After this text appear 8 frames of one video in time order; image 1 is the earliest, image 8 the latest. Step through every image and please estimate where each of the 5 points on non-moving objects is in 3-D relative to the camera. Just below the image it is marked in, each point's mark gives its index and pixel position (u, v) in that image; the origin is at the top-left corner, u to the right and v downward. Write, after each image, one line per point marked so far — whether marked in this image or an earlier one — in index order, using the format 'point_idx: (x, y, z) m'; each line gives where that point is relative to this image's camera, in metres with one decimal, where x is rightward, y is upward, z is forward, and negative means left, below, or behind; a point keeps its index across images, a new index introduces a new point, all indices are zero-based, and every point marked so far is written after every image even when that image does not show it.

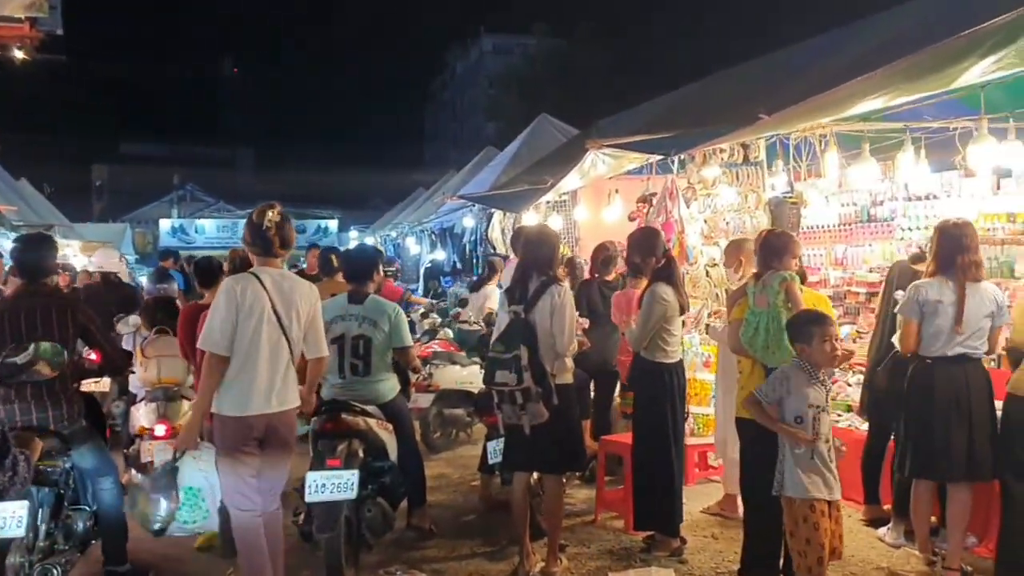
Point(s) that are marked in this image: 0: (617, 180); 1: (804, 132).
0: (+1.0, +1.0, +10.6) m
1: (+2.1, +1.1, +7.8) m
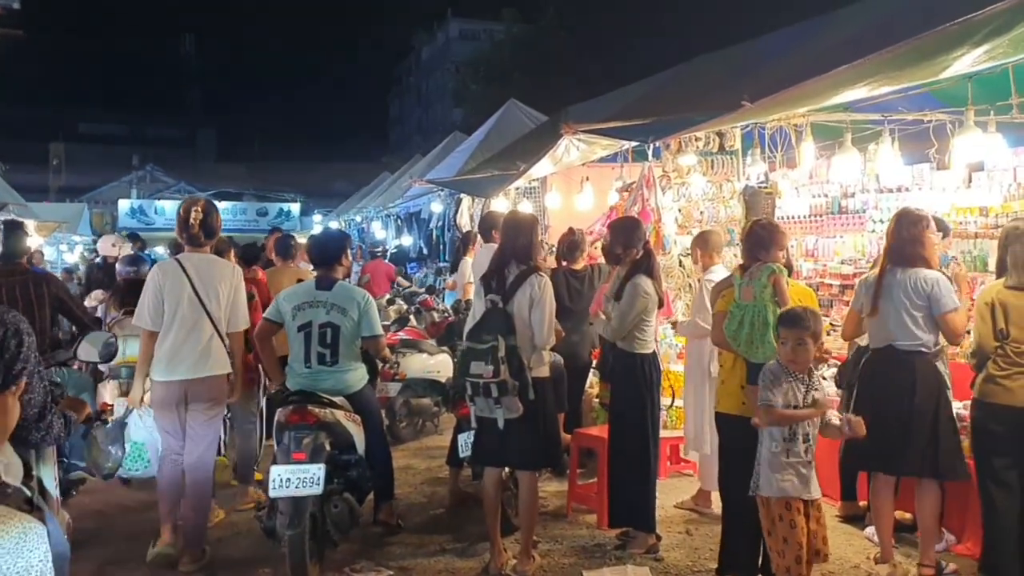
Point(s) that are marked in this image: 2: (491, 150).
0: (+0.7, +1.1, +10.4) m
1: (+1.9, +1.2, +7.7) m
2: (-0.3, +1.8, +14.2) m
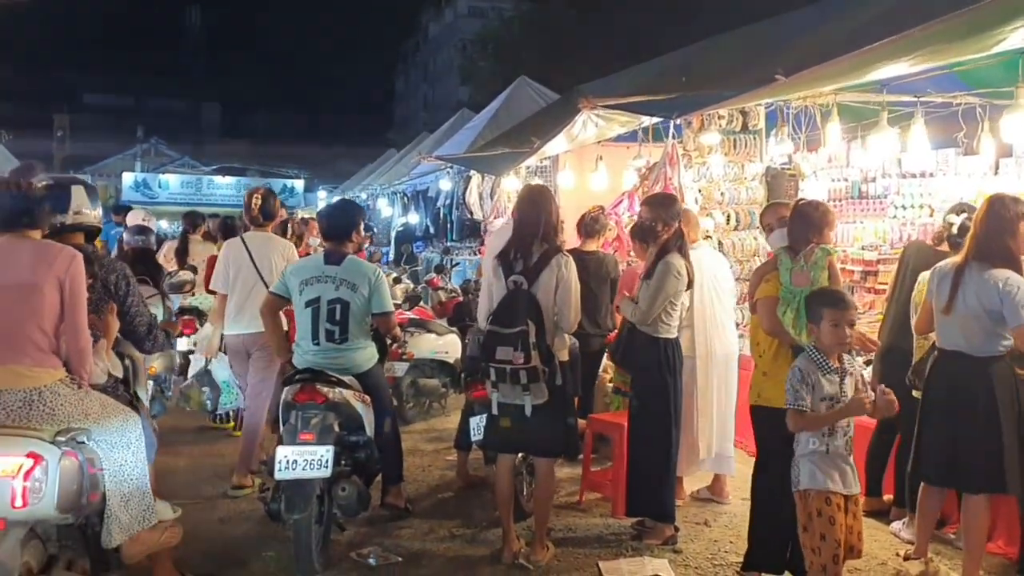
0: (+0.8, +1.3, +10.2) m
1: (+2.0, +1.3, +7.5) m
2: (-0.1, +2.0, +14.0) m
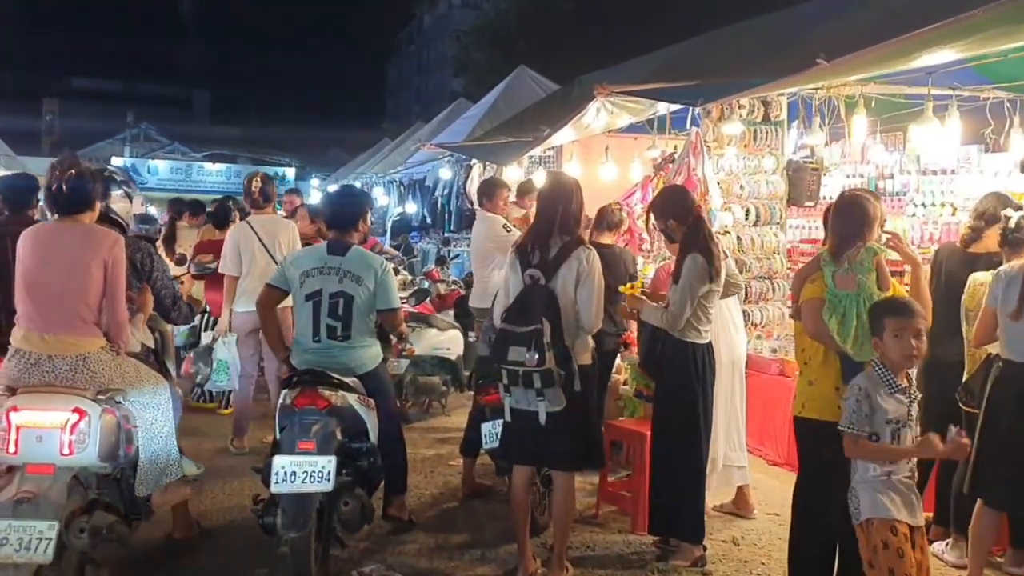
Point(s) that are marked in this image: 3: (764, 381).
0: (+0.9, +1.4, +9.8) m
1: (+2.1, +1.3, +7.1) m
2: (-0.1, +2.1, +13.6) m
3: (+1.5, -0.6, +6.6) m
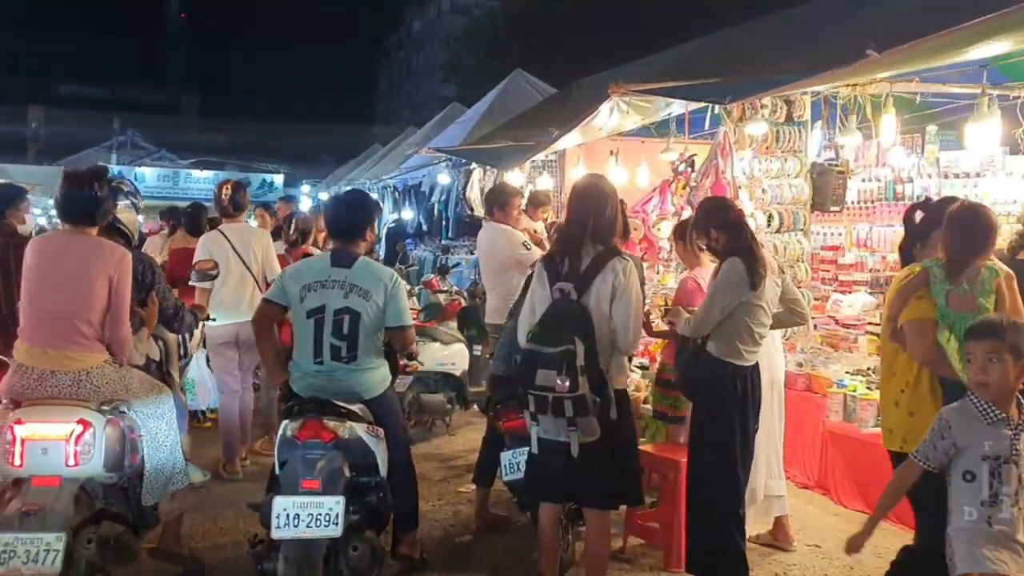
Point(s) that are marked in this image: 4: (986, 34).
0: (+0.9, +1.3, +9.4) m
1: (+2.1, +1.2, +6.7) m
2: (-0.2, +2.0, +13.2) m
3: (+1.6, -0.6, +6.2) m
4: (+1.8, +1.0, +4.2) m
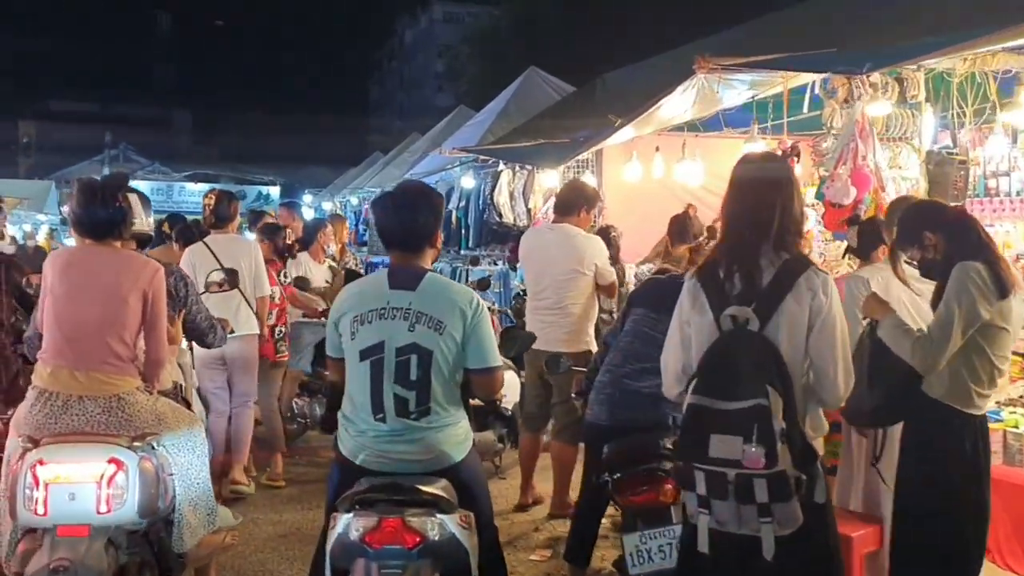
0: (+1.2, +1.2, +8.3) m
1: (+2.4, +1.2, +5.7) m
2: (+0.1, +1.8, +12.1) m
3: (+1.9, -0.7, +5.1) m
4: (+2.1, +0.9, +3.1) m
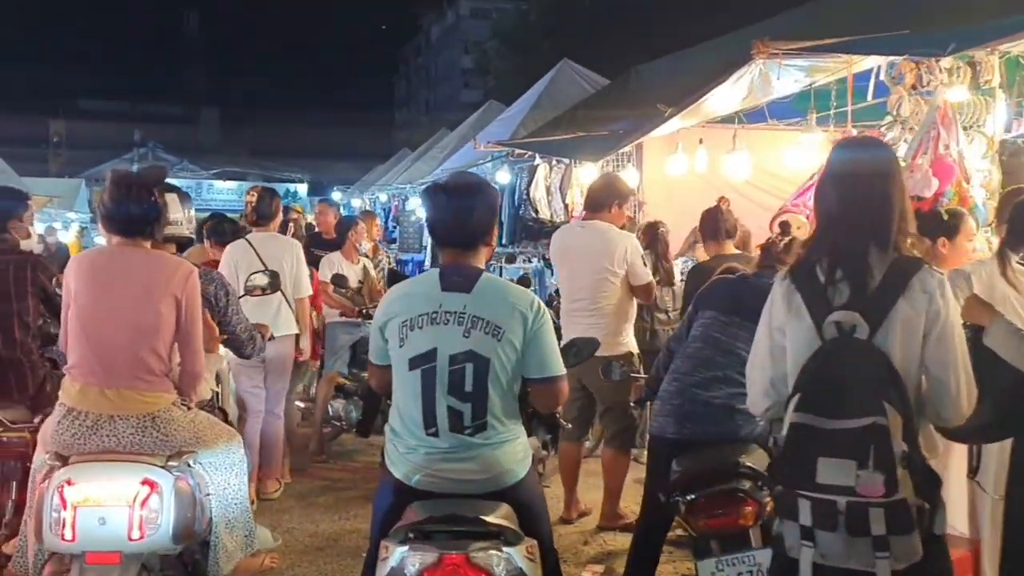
0: (+1.5, +1.2, +8.0) m
1: (+2.7, +1.2, +5.3) m
2: (+0.5, +1.9, +11.8) m
3: (+2.1, -0.7, +4.8) m
4: (+2.3, +0.9, +2.8) m
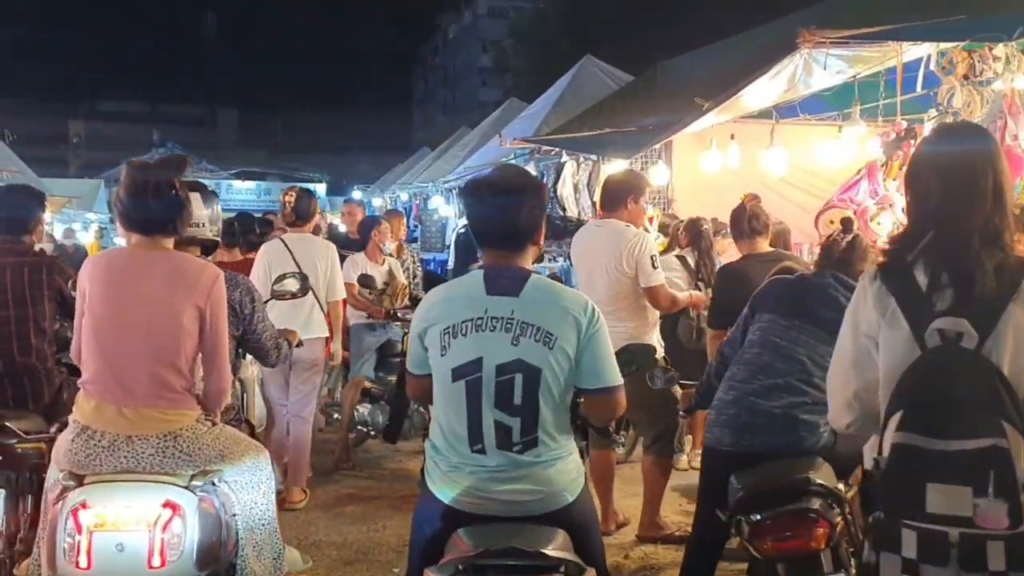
0: (+1.7, +1.2, +7.8) m
1: (+2.8, +1.2, +5.1) m
2: (+0.7, +1.9, +11.6) m
3: (+2.3, -0.7, +4.5) m
4: (+2.4, +0.9, +2.5) m
